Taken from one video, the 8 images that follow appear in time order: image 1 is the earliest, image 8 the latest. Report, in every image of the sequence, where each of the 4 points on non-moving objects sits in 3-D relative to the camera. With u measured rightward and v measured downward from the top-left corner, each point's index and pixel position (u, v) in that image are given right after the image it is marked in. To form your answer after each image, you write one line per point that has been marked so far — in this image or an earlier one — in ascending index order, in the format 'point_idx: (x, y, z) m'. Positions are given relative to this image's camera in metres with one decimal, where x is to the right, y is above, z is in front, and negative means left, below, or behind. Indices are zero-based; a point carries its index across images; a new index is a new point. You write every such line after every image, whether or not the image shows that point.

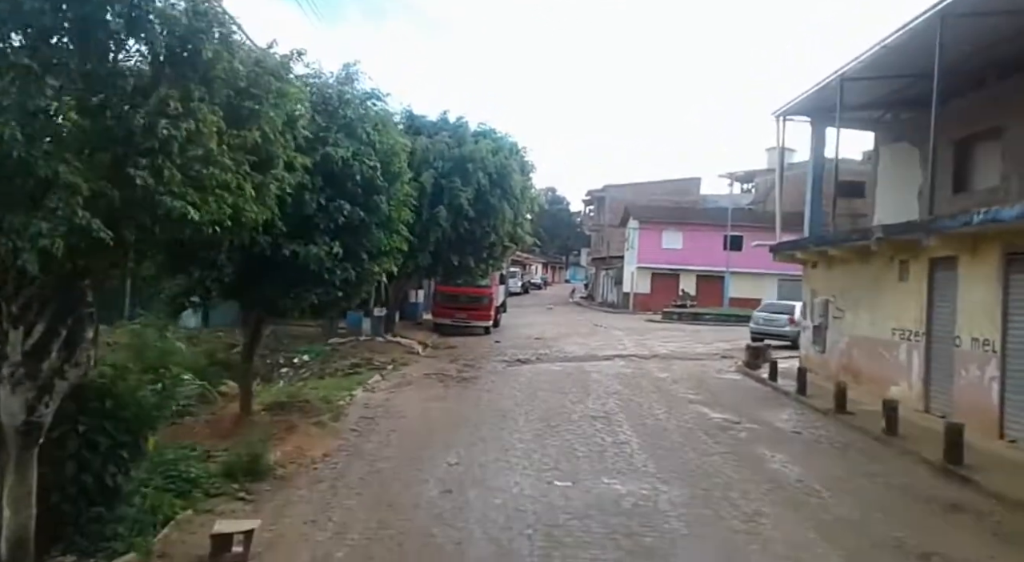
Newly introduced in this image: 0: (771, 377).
0: (+6.2, -2.3, +17.3) m
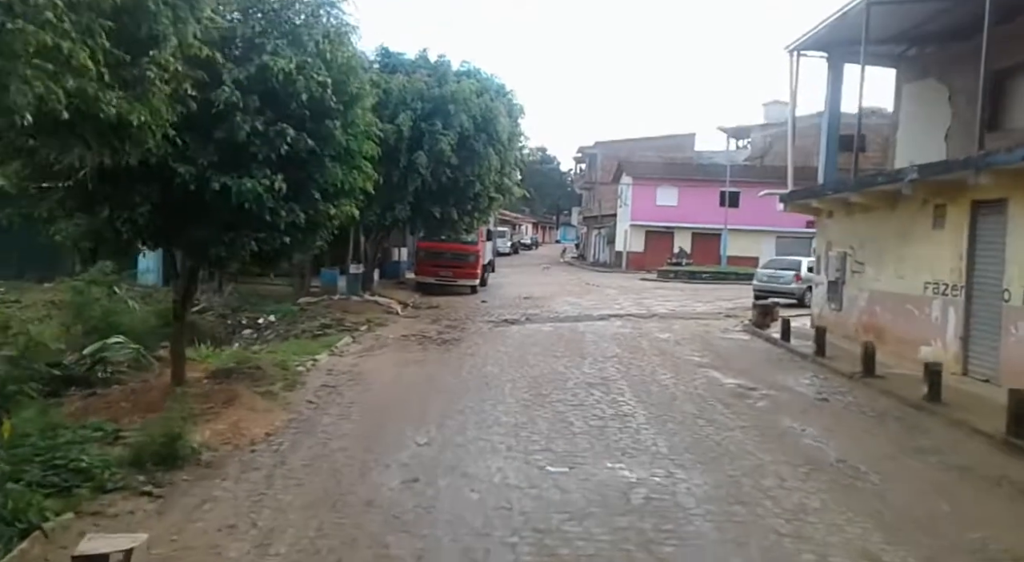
0: (+5.9, -1.3, +15.8) m
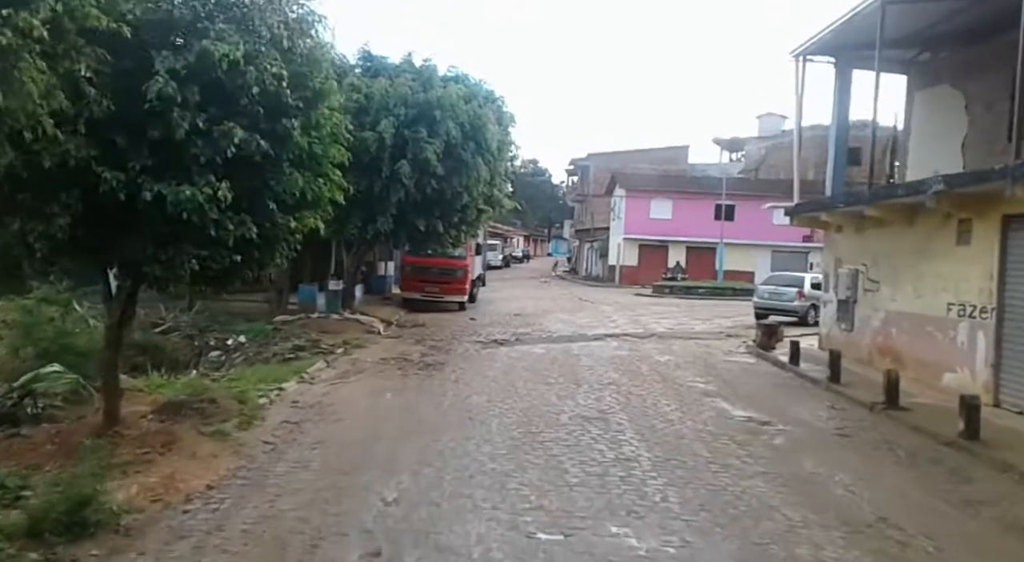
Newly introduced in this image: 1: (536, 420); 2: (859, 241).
0: (+5.7, -1.6, +14.7) m
1: (+0.3, -1.8, +9.5) m
2: (+7.4, +0.8, +15.4) m
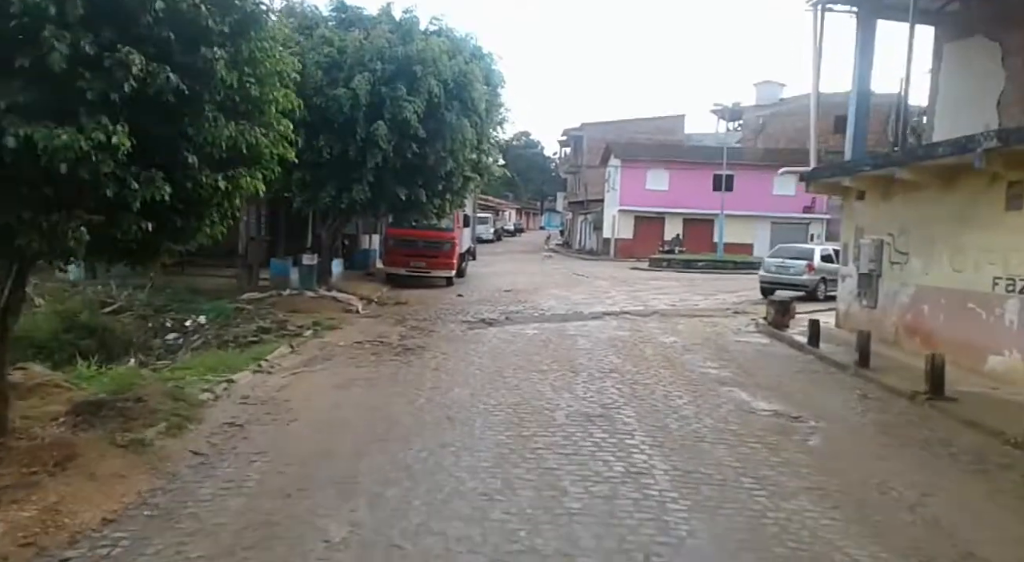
0: (+5.5, -1.1, +13.3) m
1: (+0.2, -1.5, +8.0) m
2: (+7.2, +1.4, +14.0) m
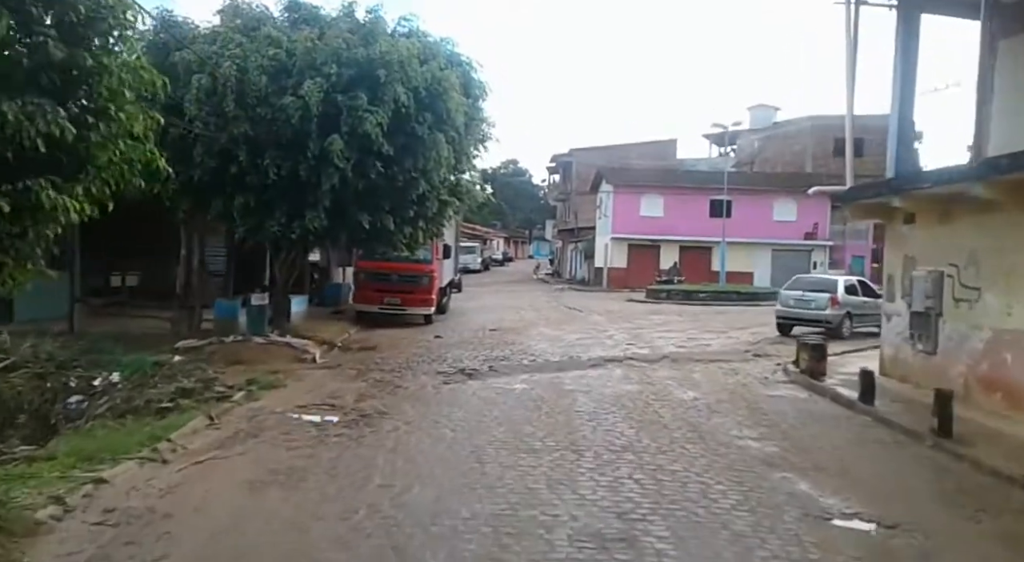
0: (+5.2, -1.8, +10.8) m
1: (0.0, -2.0, +5.4) m
2: (+6.9, +0.7, +11.6) m
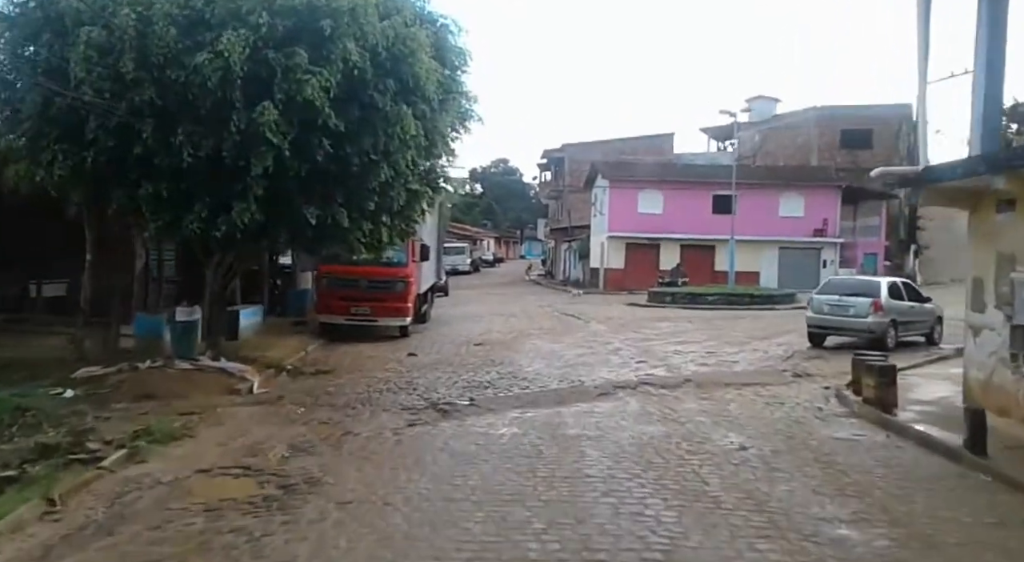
0: (+5.1, -1.8, +8.0) m
1: (-0.1, -2.1, +2.6) m
2: (+6.7, +0.7, +8.8) m
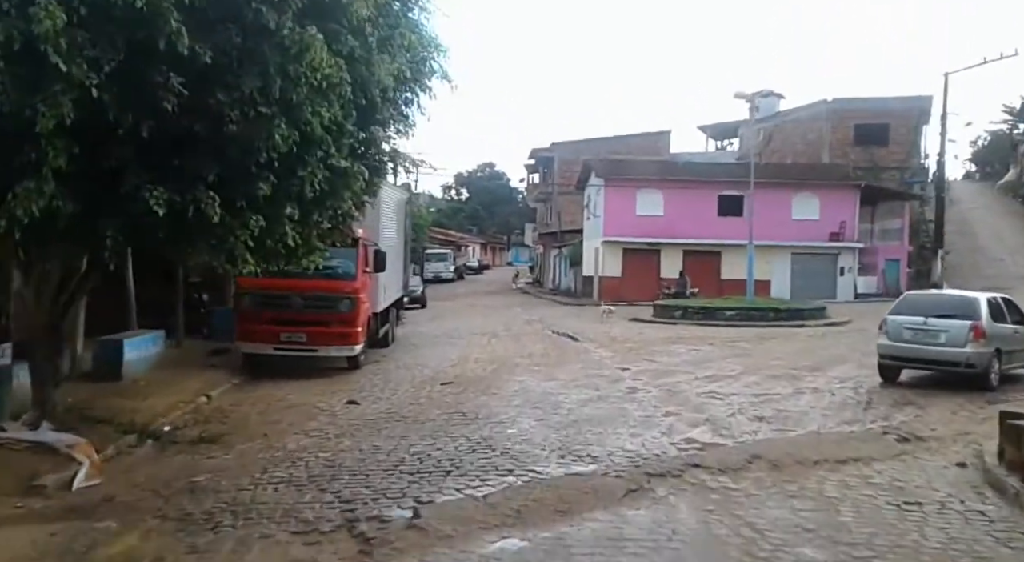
0: (+4.9, -2.1, +3.9) m
1: (-0.2, -2.3, -1.6) m
2: (+6.5, +0.5, +4.7) m
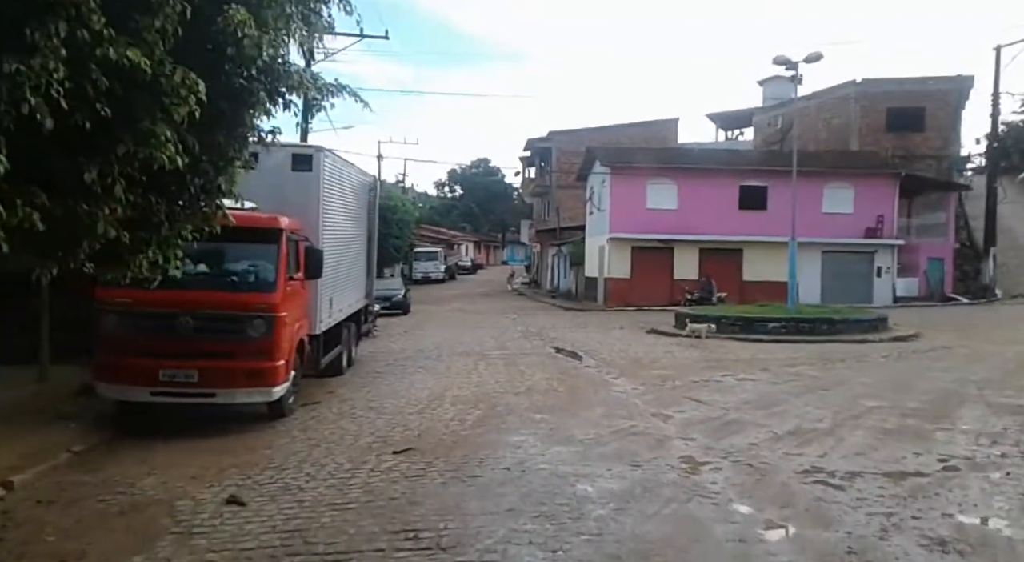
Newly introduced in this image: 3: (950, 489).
0: (+4.8, -2.2, -0.5) m
1: (-0.2, -2.5, -6.0) m
2: (+6.4, +0.3, +0.4) m
3: (+4.2, -2.0, +7.1) m
